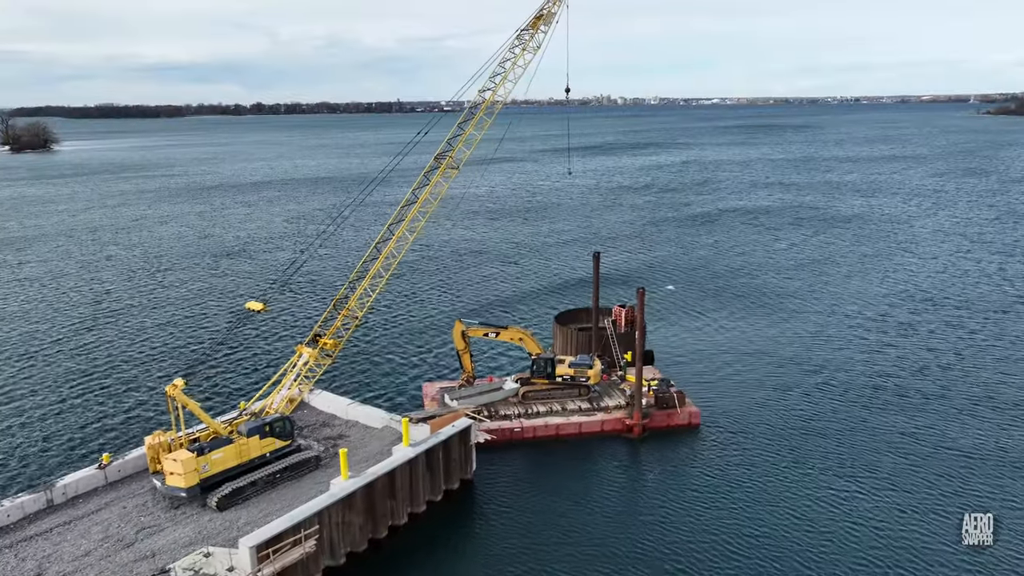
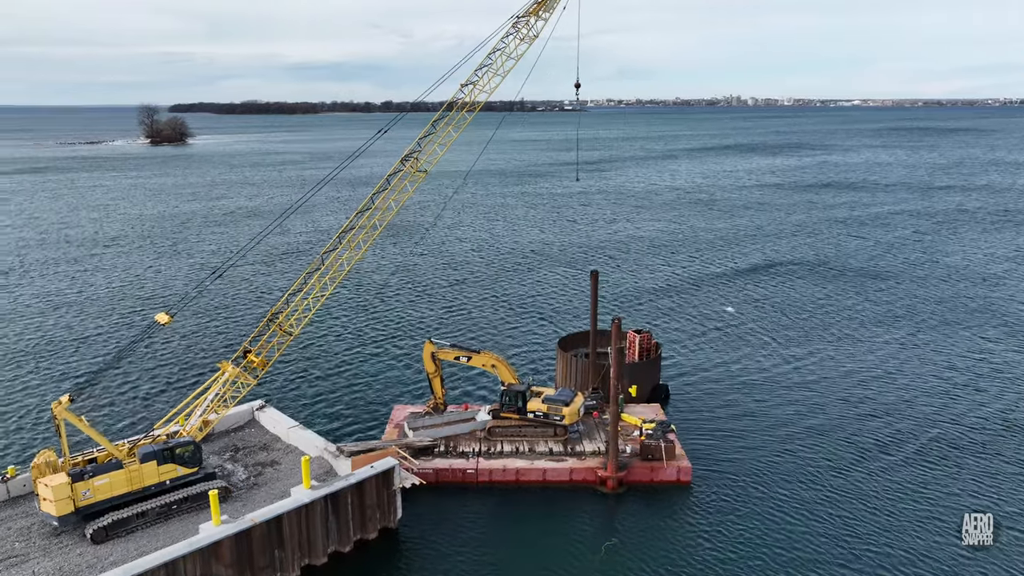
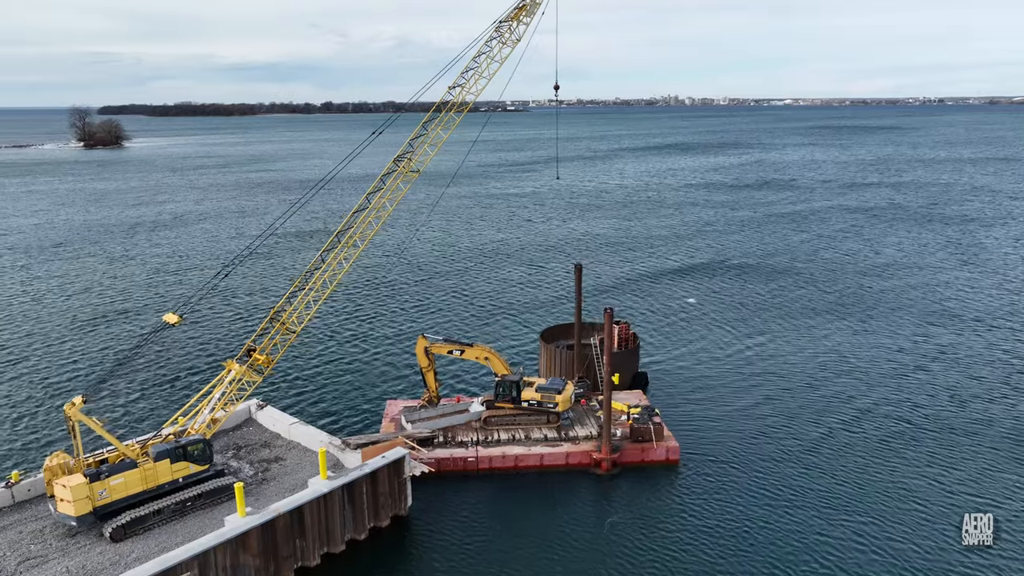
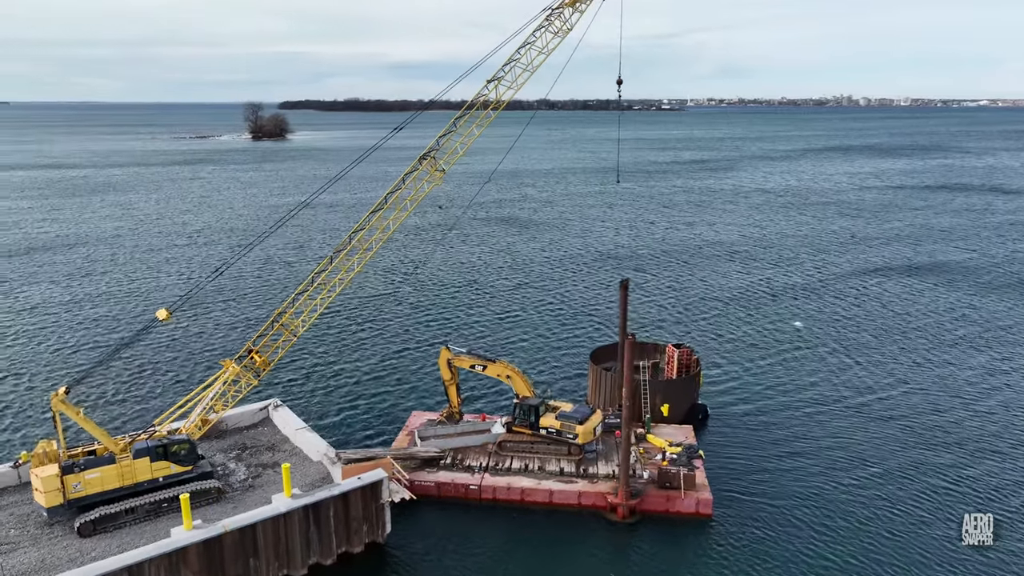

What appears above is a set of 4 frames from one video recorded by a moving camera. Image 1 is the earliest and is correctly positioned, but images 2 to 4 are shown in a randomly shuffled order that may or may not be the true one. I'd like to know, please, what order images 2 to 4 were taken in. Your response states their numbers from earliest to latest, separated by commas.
3, 2, 4
